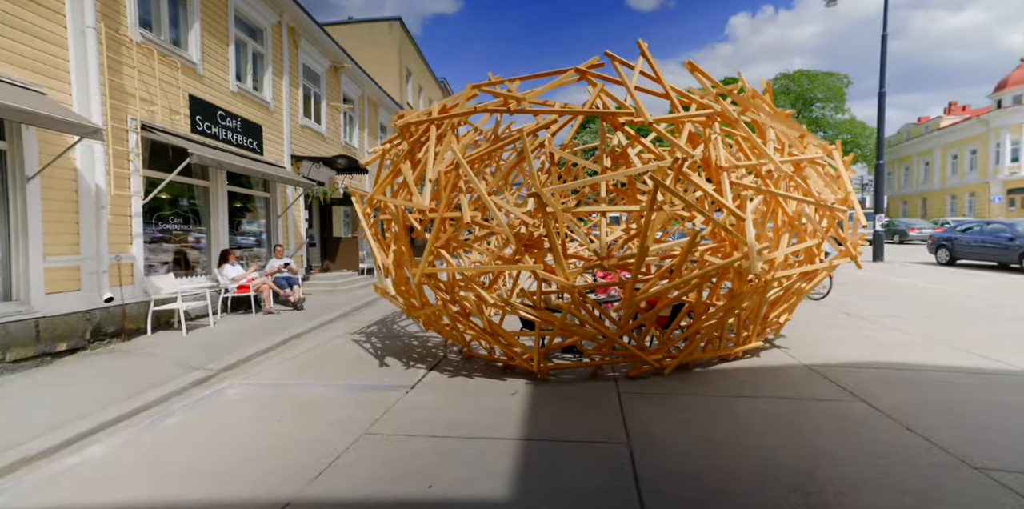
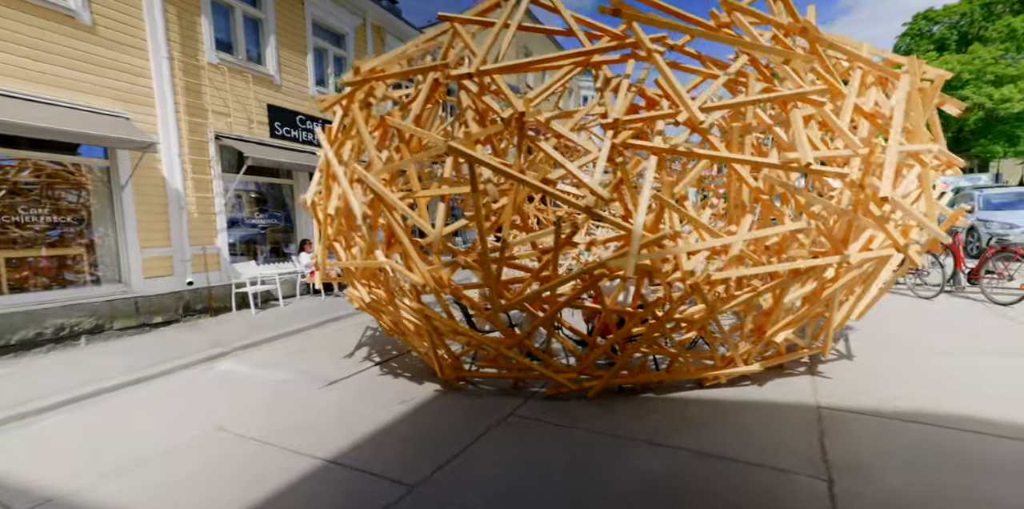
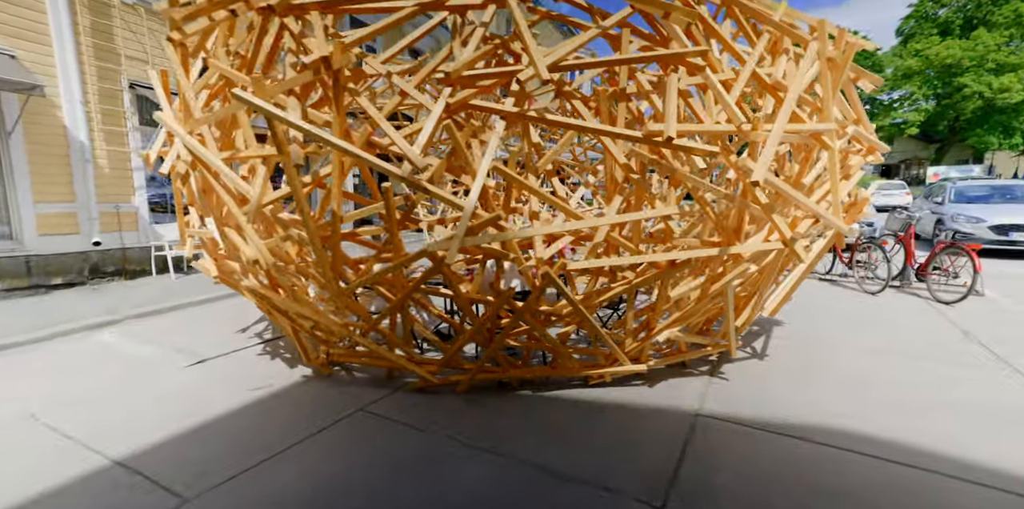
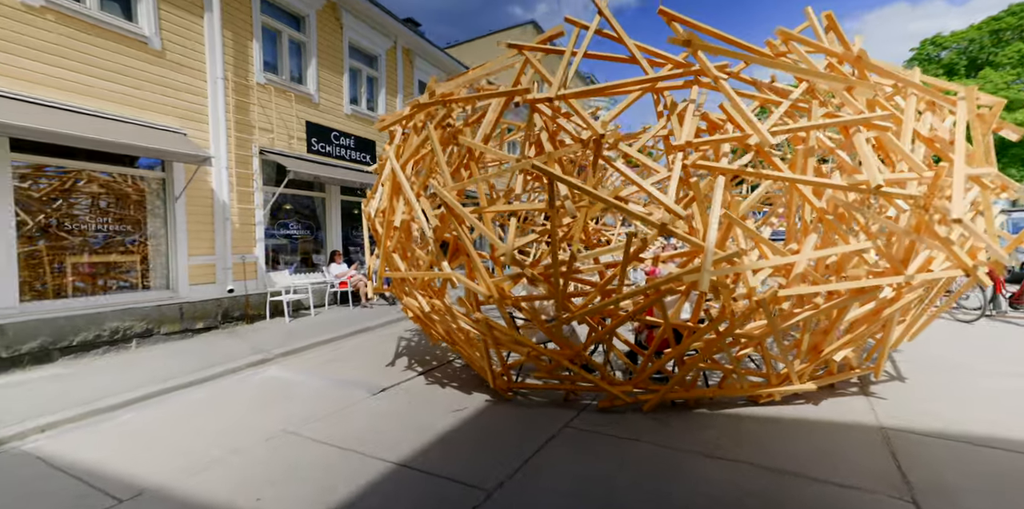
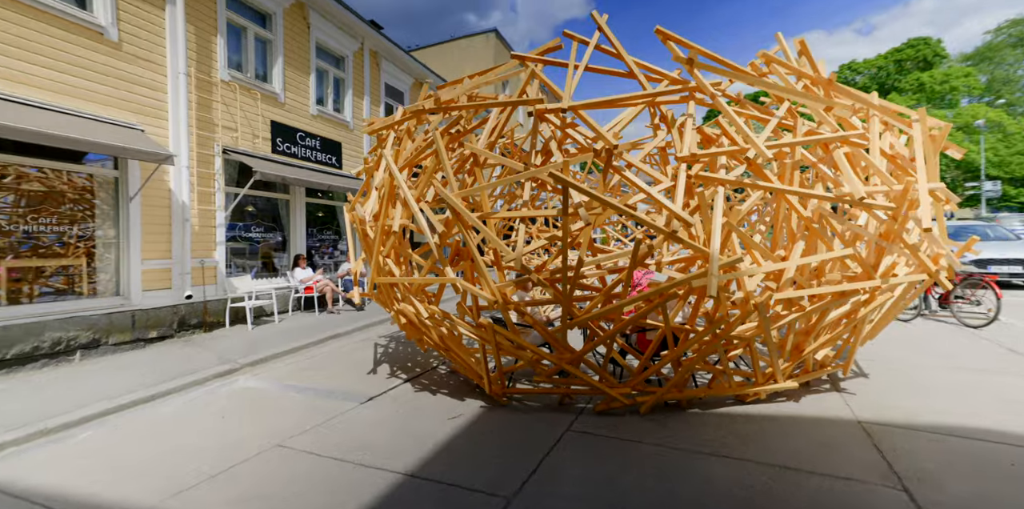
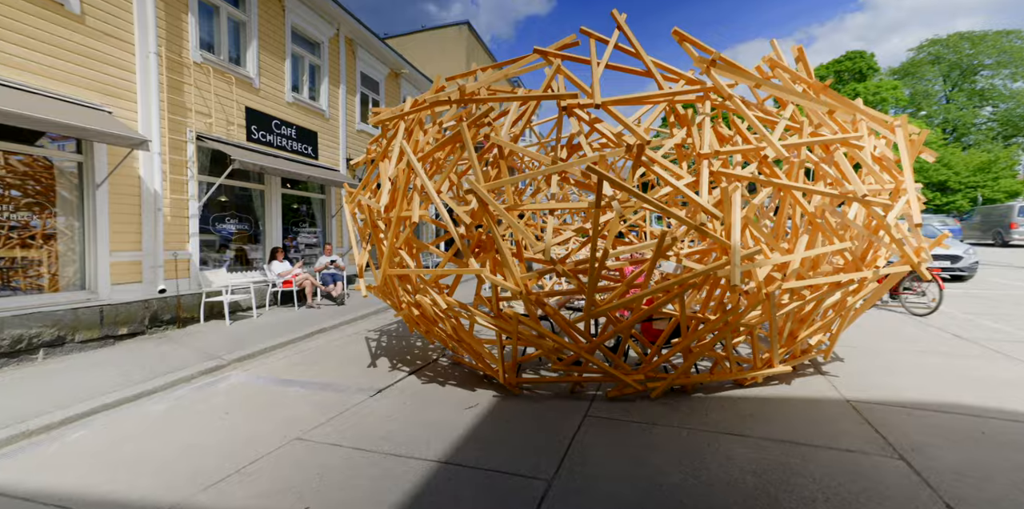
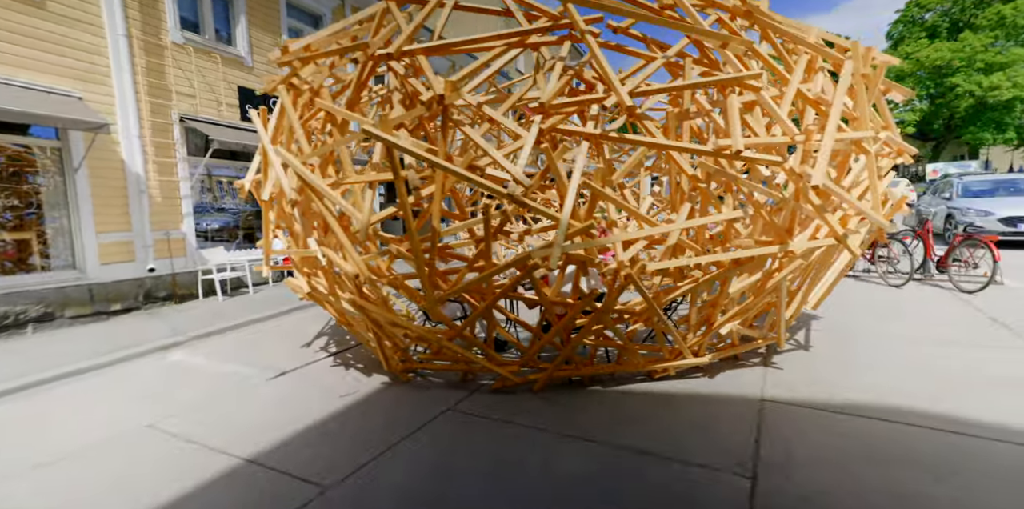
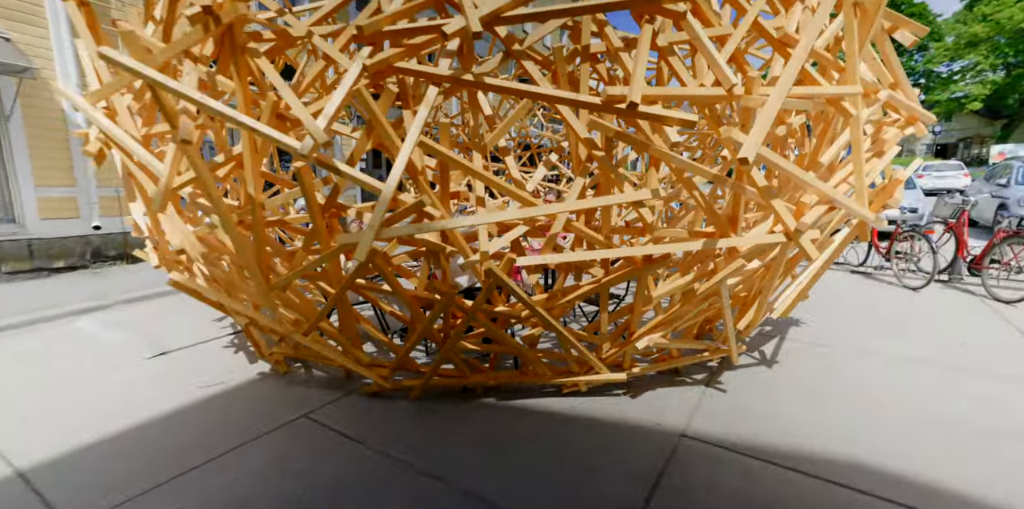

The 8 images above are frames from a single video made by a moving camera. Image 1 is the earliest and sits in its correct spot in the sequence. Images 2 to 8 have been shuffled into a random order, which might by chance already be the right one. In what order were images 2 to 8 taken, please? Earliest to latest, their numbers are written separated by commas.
6, 5, 4, 2, 7, 3, 8
